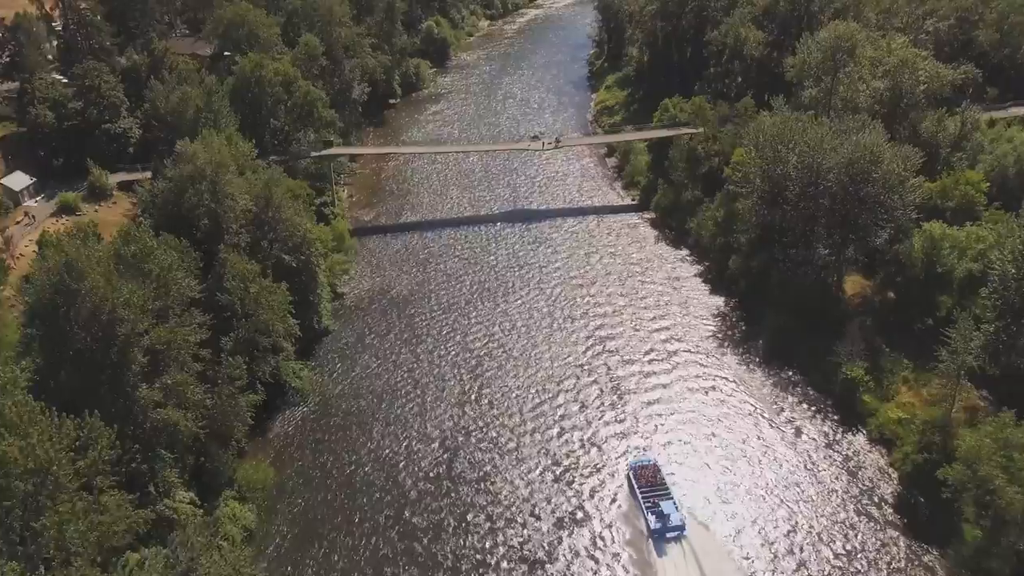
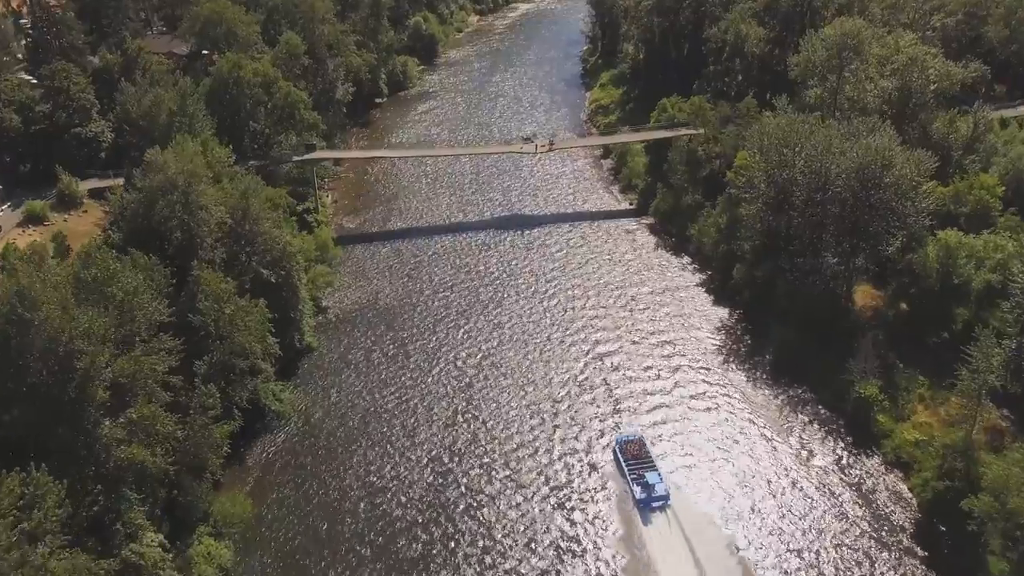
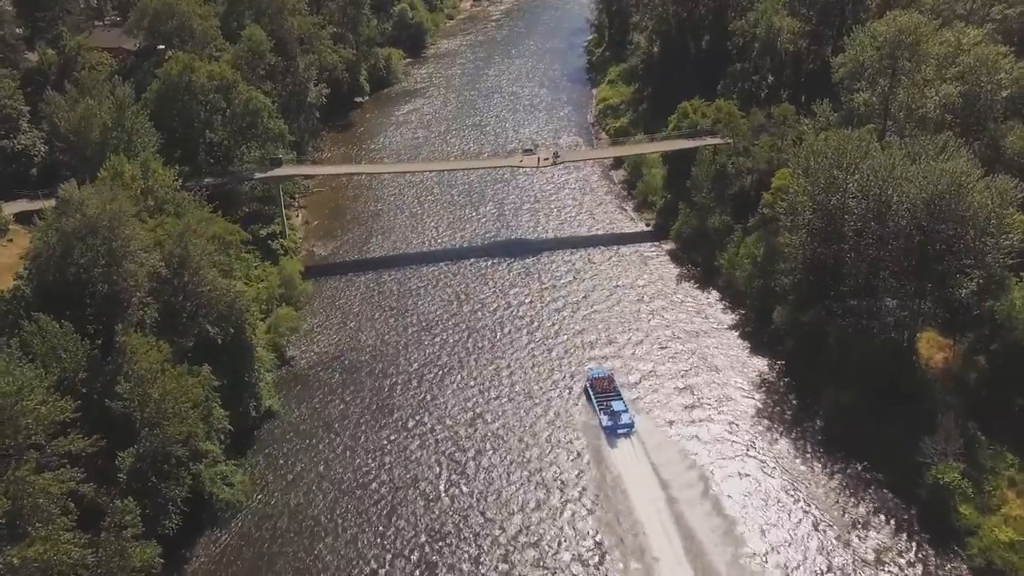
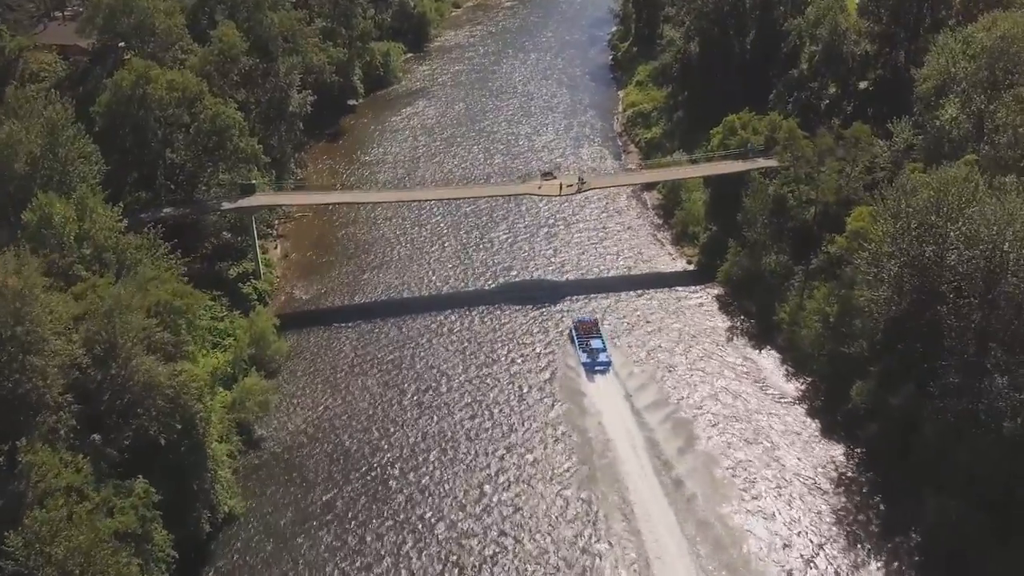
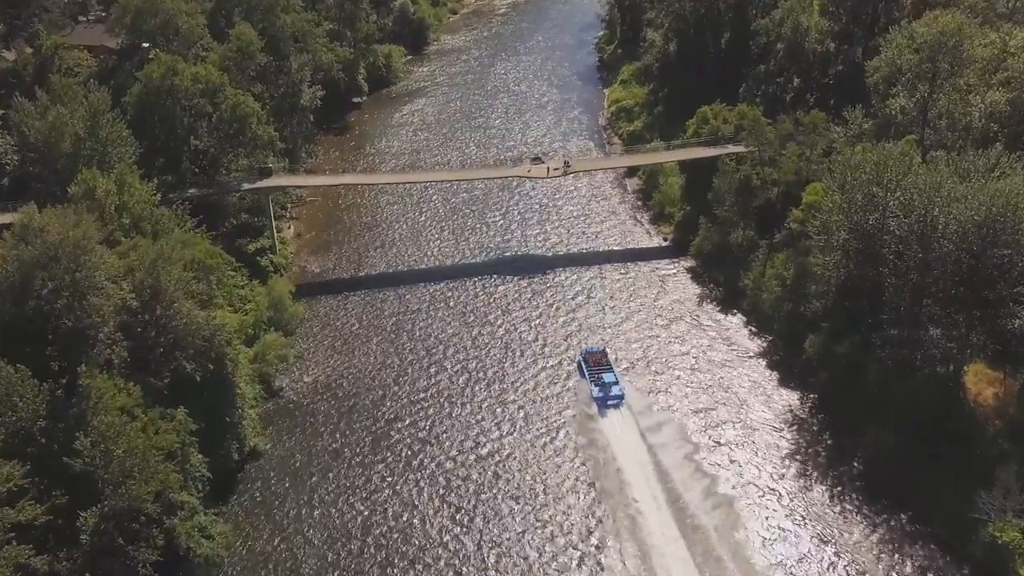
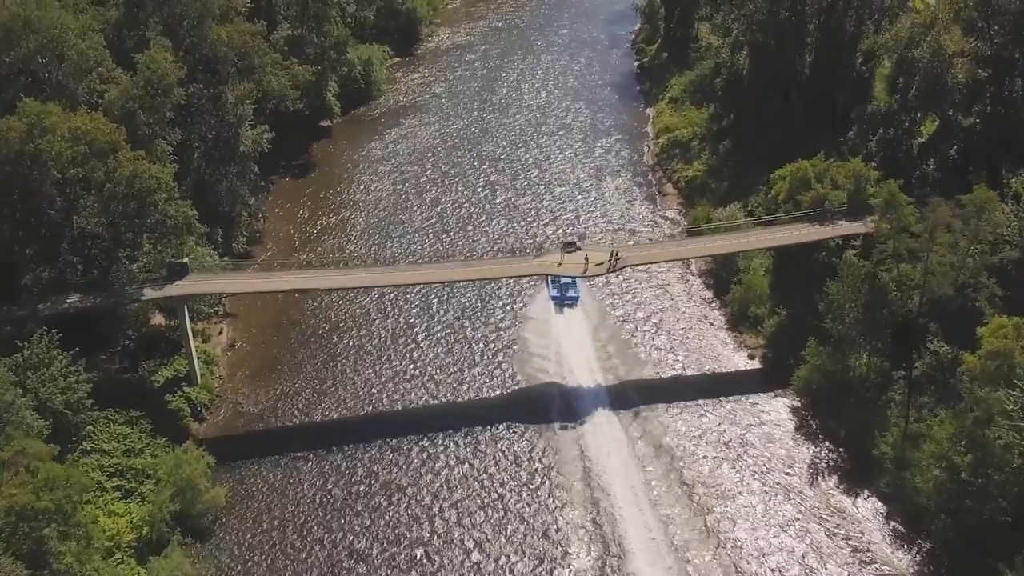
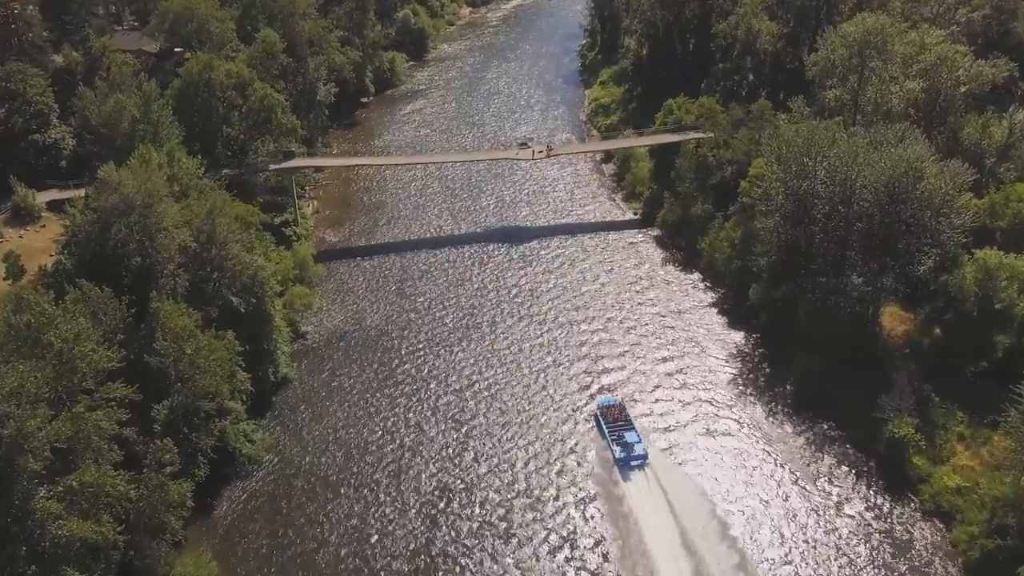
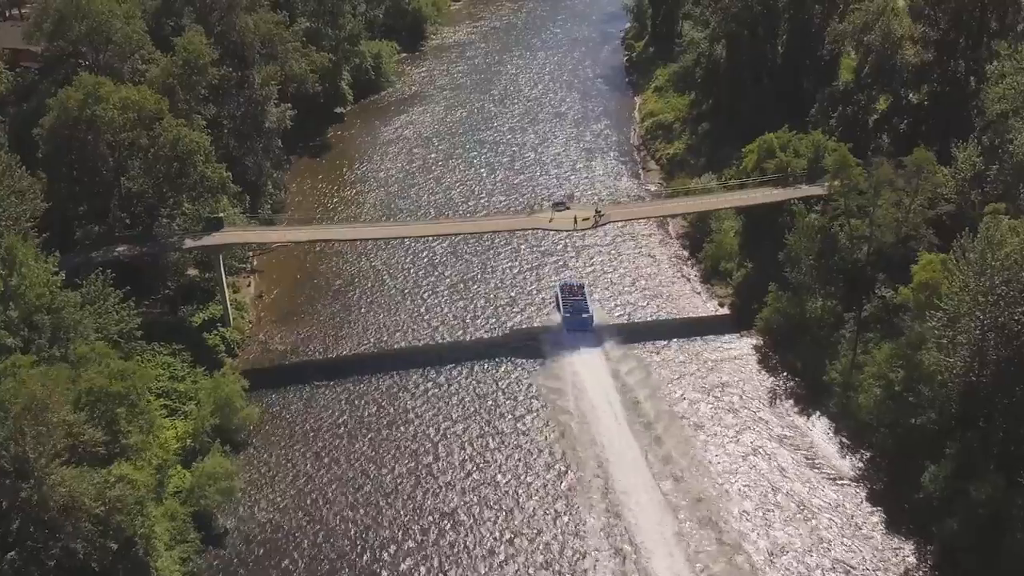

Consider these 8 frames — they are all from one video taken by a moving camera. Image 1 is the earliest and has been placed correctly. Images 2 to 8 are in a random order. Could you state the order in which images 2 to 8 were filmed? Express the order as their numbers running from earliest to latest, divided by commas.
2, 7, 3, 5, 4, 8, 6
